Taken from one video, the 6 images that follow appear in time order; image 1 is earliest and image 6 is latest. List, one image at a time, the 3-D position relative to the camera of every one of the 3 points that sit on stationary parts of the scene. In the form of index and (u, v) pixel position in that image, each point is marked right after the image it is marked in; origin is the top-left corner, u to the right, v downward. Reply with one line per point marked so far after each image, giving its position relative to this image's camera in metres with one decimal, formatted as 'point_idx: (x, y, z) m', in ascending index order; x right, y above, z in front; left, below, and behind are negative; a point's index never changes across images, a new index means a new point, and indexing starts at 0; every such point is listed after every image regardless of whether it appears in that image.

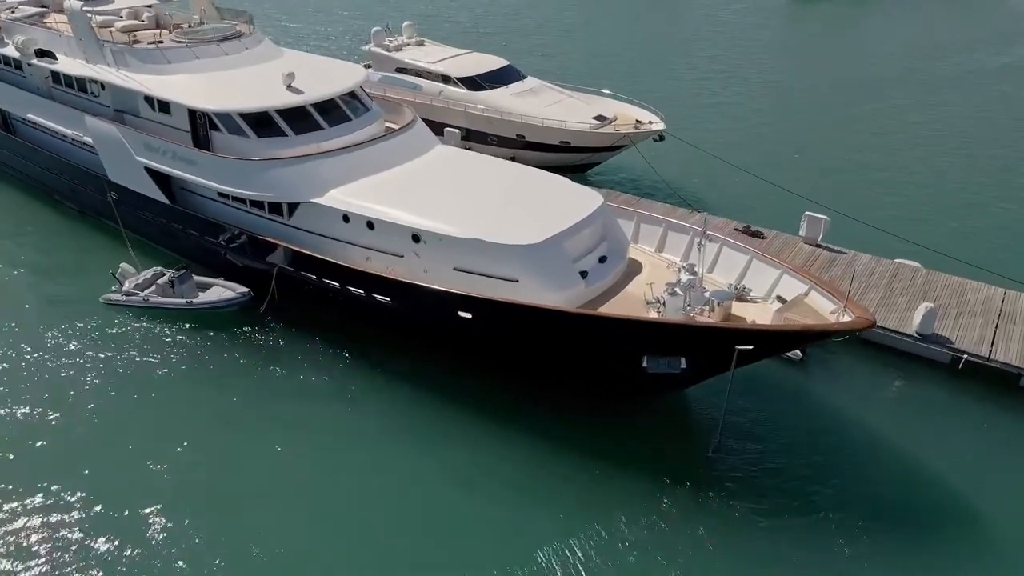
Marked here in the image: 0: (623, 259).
0: (+1.7, +0.4, +11.3) m
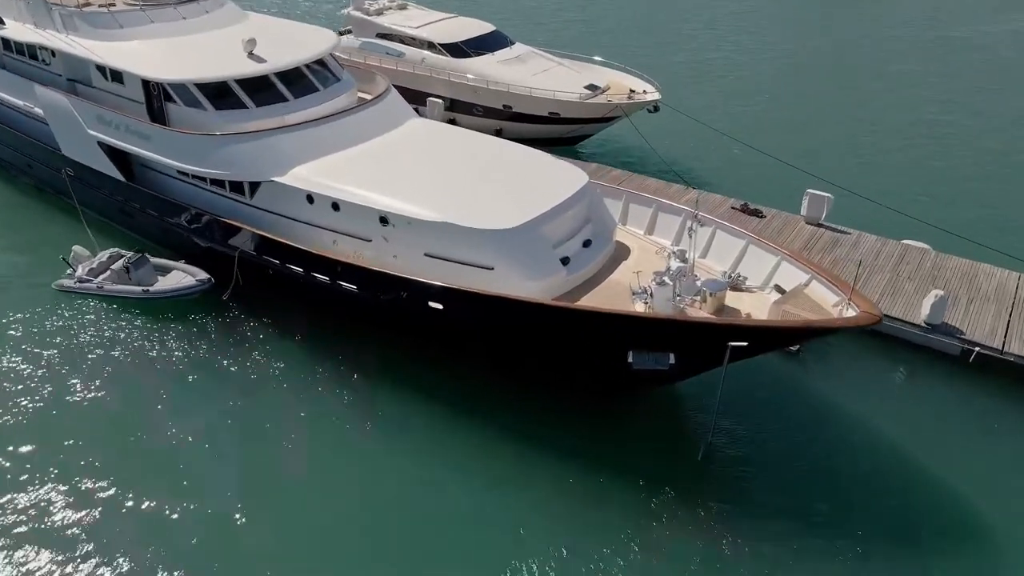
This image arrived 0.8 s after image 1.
0: (+1.4, +0.6, +10.4) m
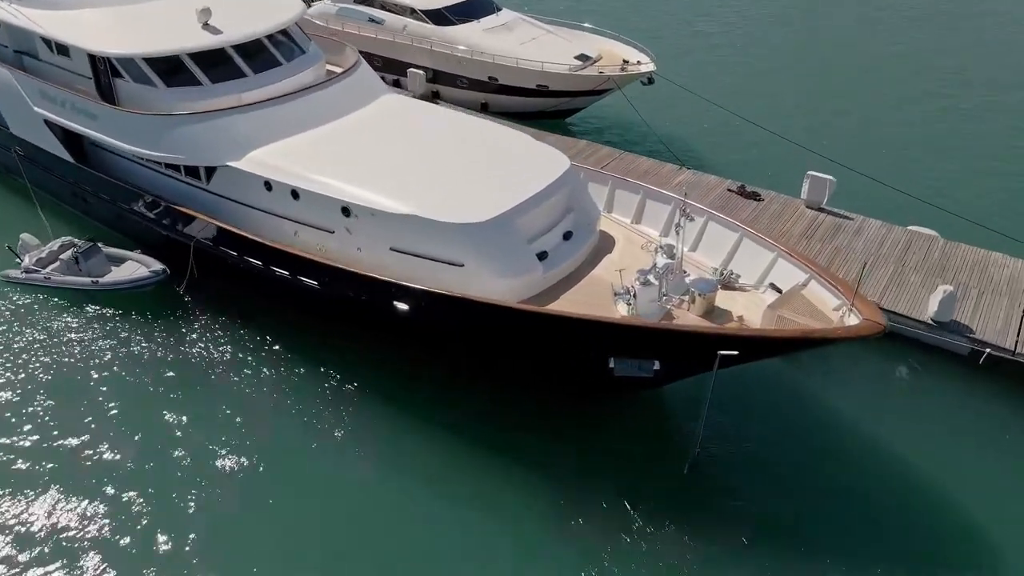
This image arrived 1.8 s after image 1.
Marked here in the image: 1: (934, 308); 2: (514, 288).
0: (+1.0, +0.7, +9.6) m
1: (+5.9, -0.3, +10.2) m
2: (0.0, 0.0, +8.8) m
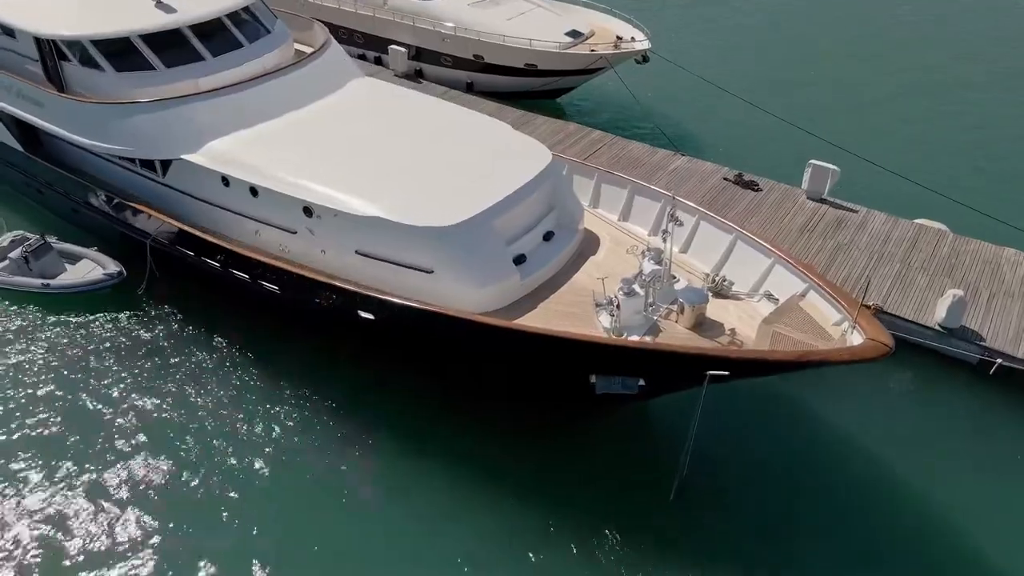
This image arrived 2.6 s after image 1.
0: (+0.7, +0.6, +8.9) m
1: (+5.6, -0.3, +9.5) m
2: (-0.3, -0.1, +8.1) m
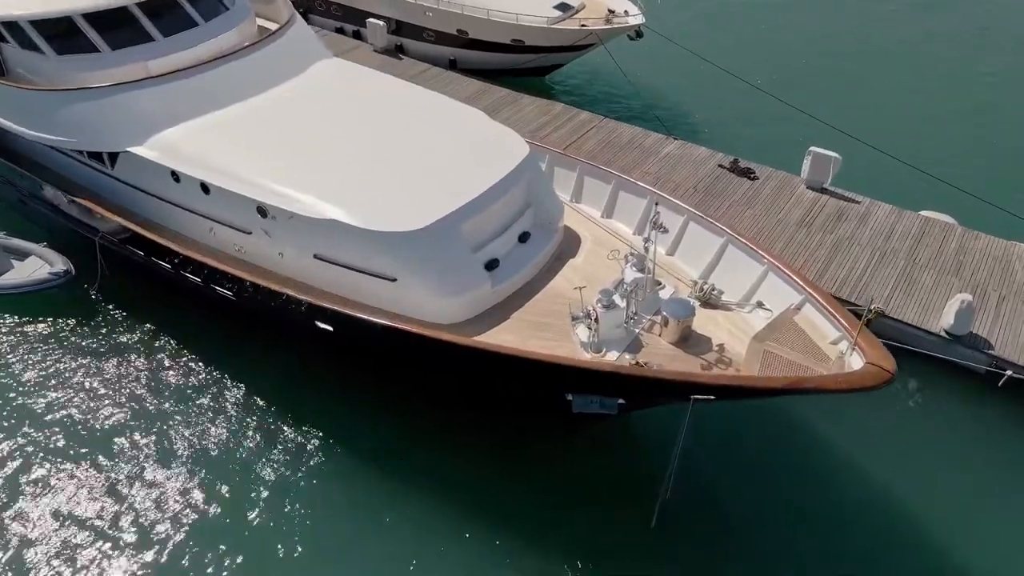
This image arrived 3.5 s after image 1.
0: (+0.4, +0.6, +8.2) m
1: (+5.3, -0.3, +8.9) m
2: (-0.6, -0.2, +7.5) m
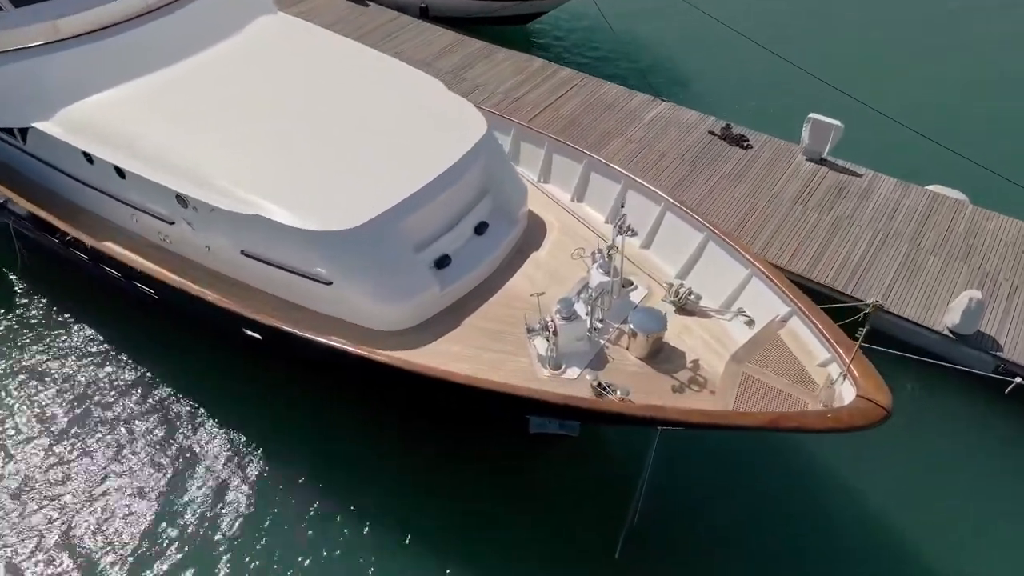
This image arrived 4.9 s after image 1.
0: (0.0, +0.6, +7.3) m
1: (+4.8, -0.3, +8.0) m
2: (-1.0, -0.2, +6.6) m
